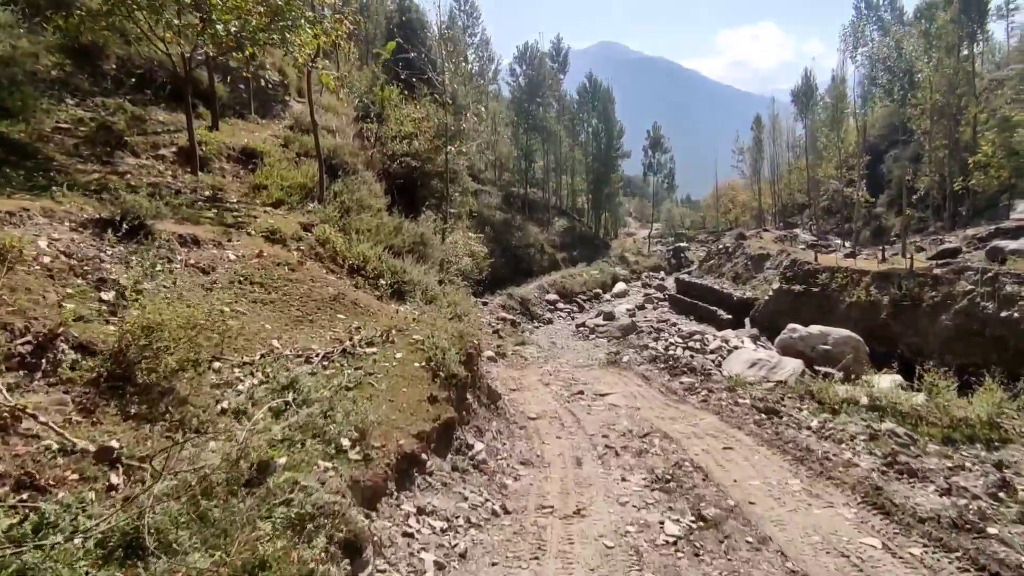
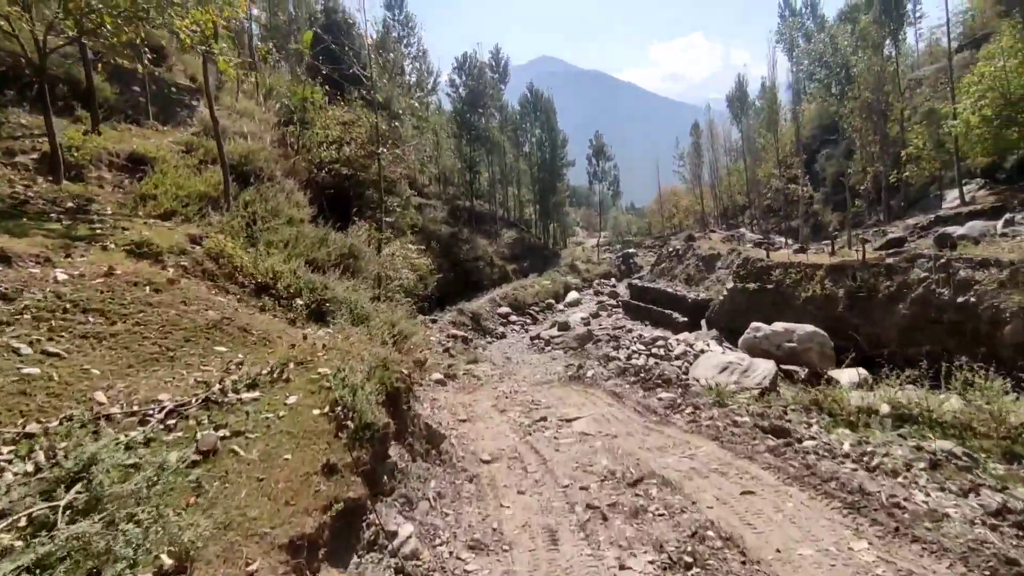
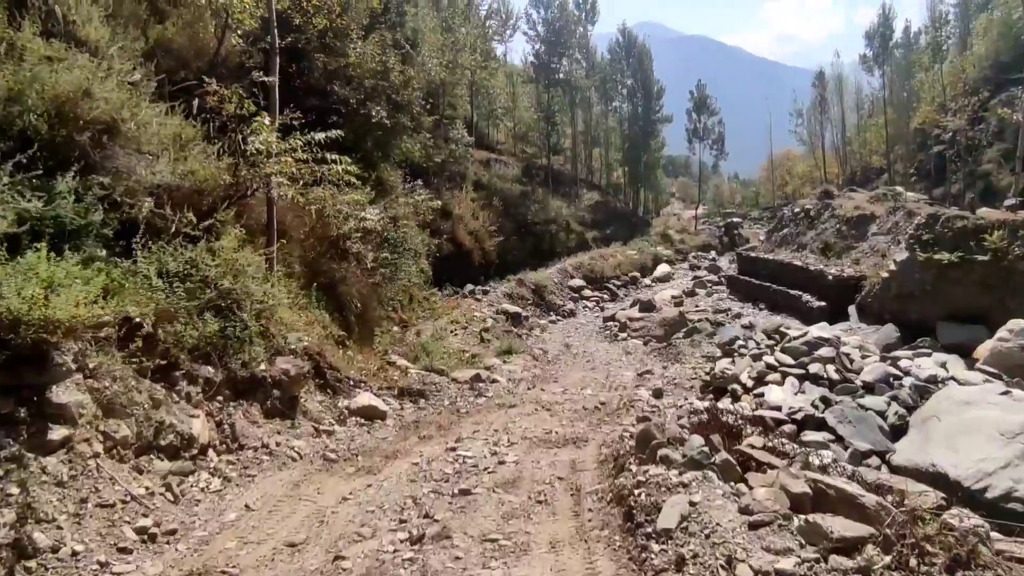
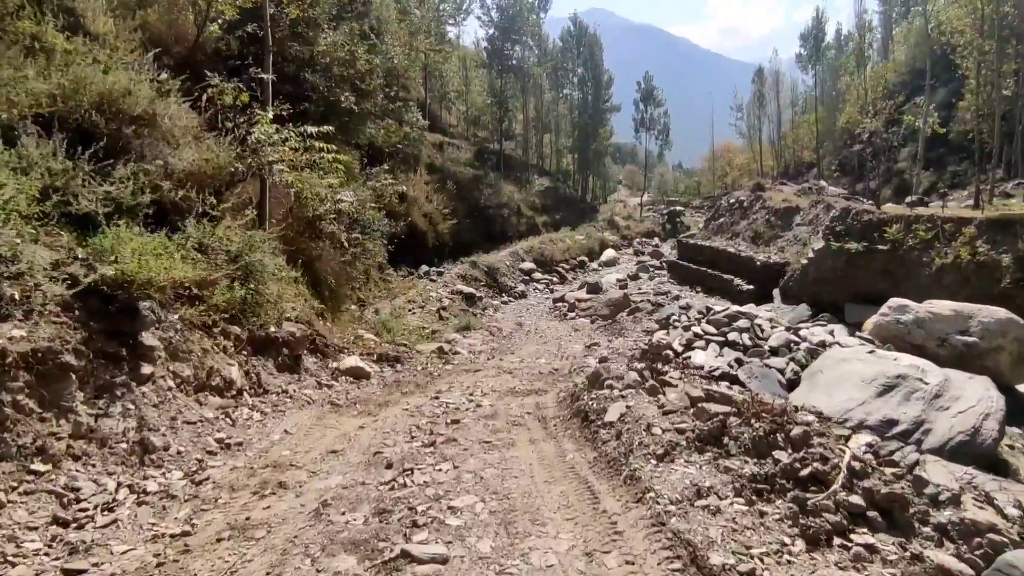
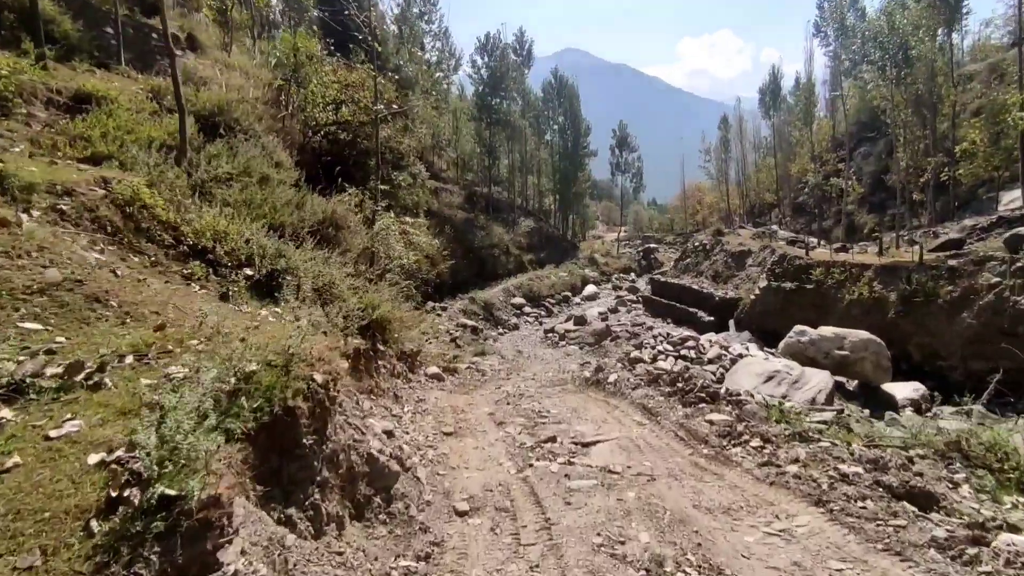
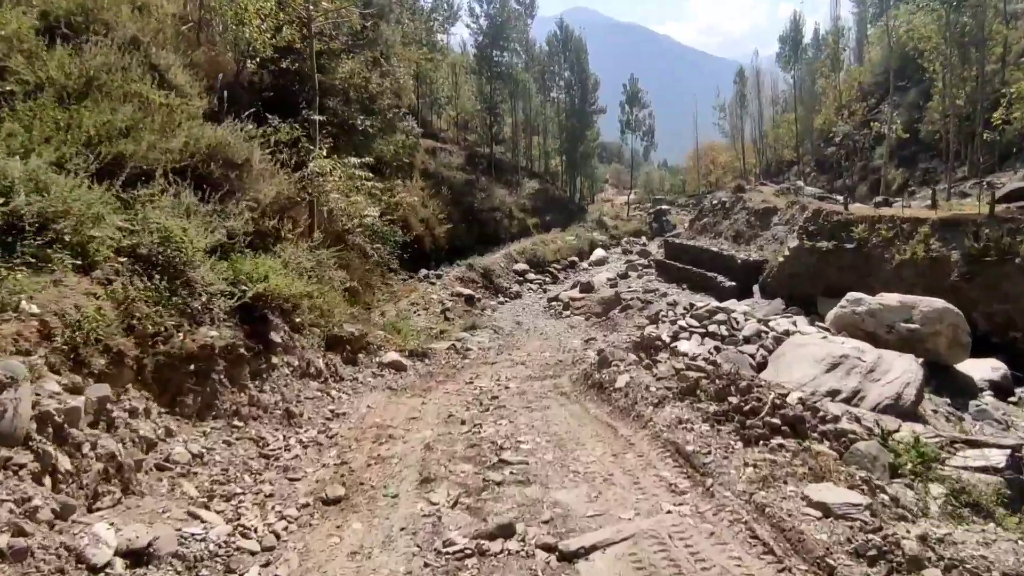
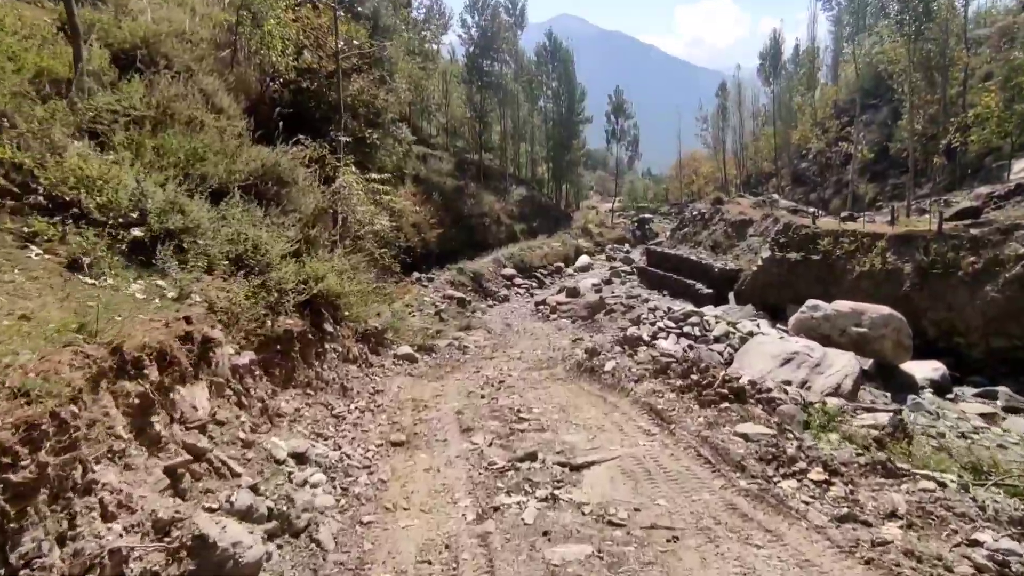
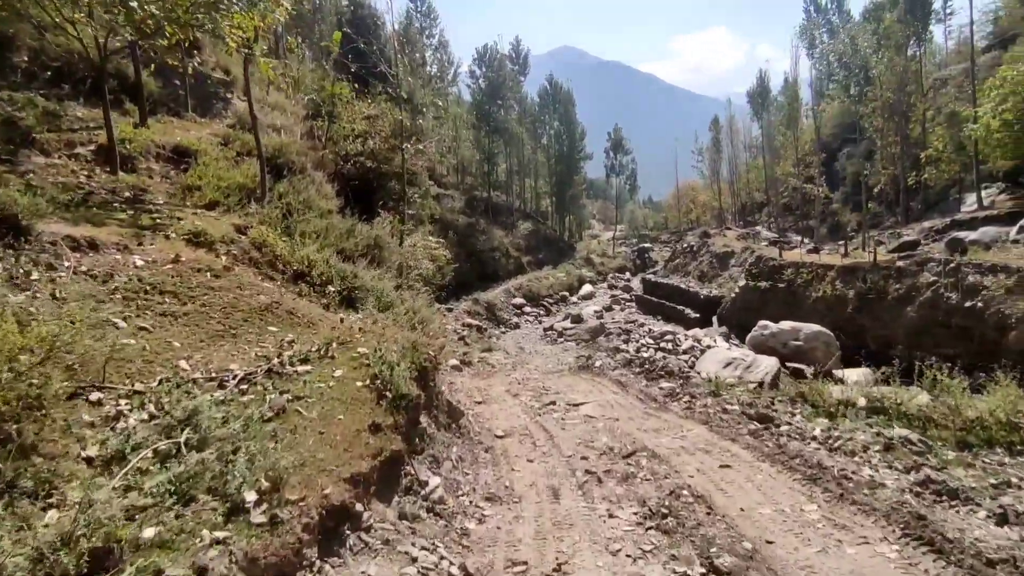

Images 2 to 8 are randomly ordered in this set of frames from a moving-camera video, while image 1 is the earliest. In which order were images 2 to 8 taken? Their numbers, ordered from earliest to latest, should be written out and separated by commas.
8, 2, 5, 7, 6, 4, 3
